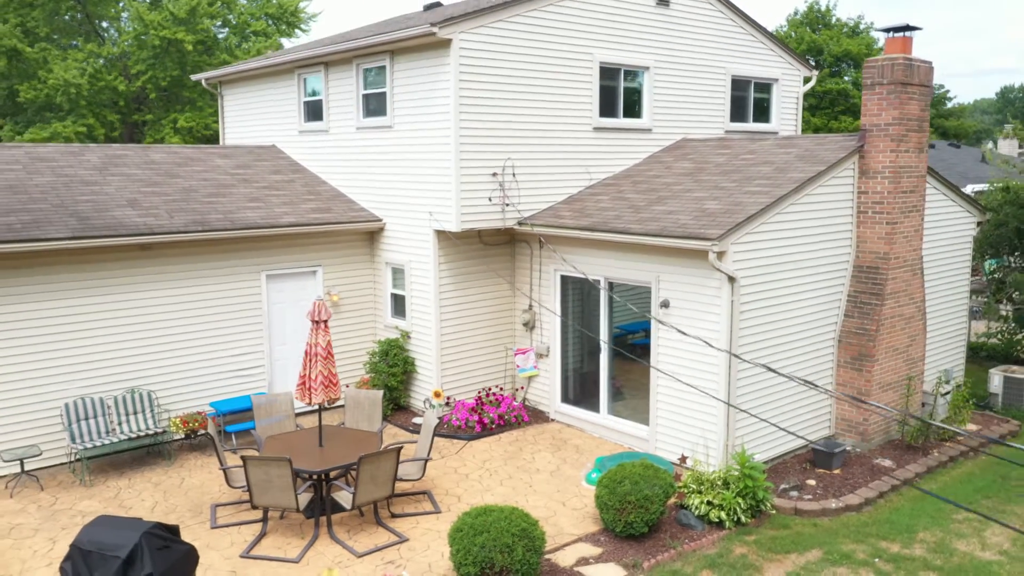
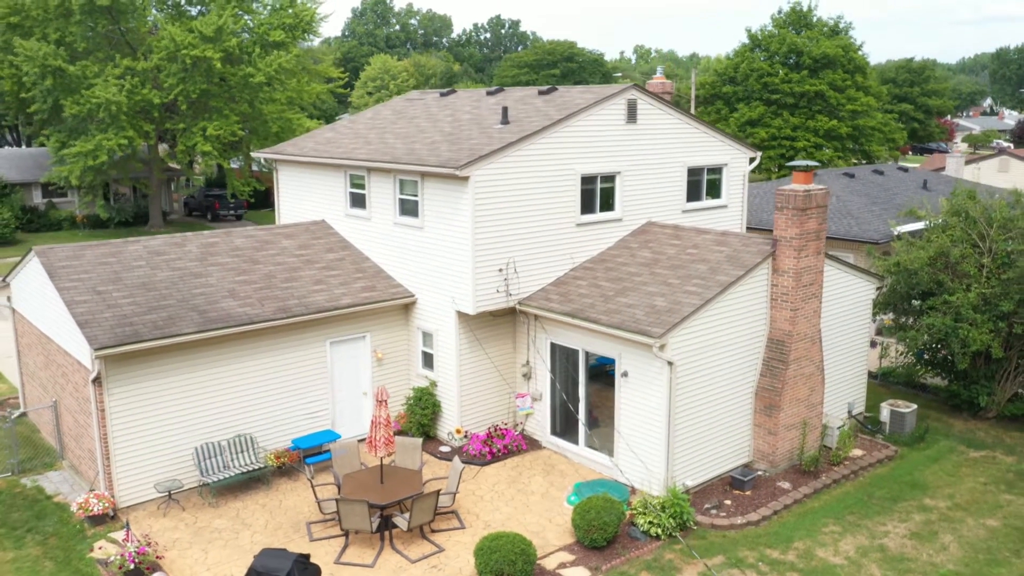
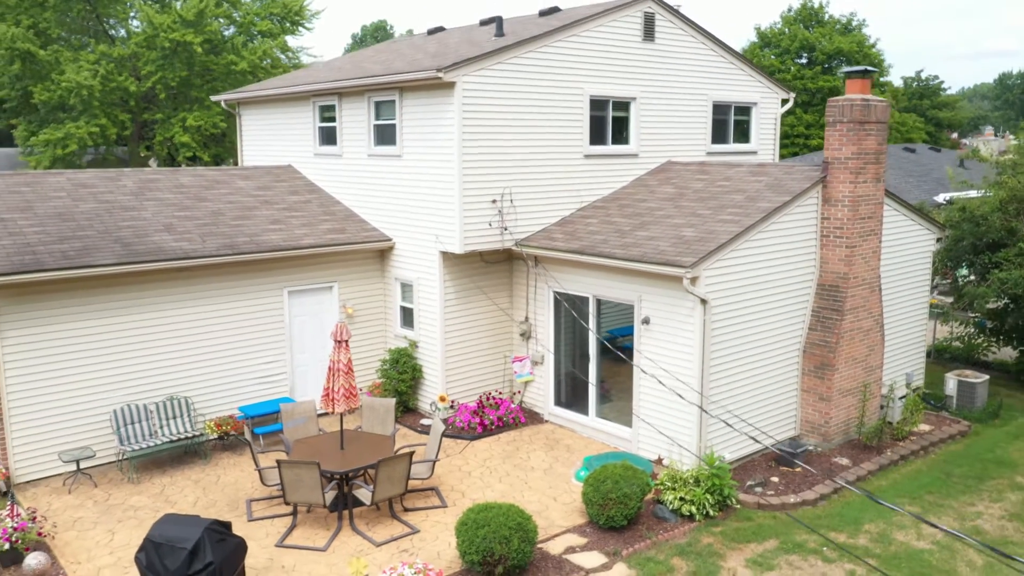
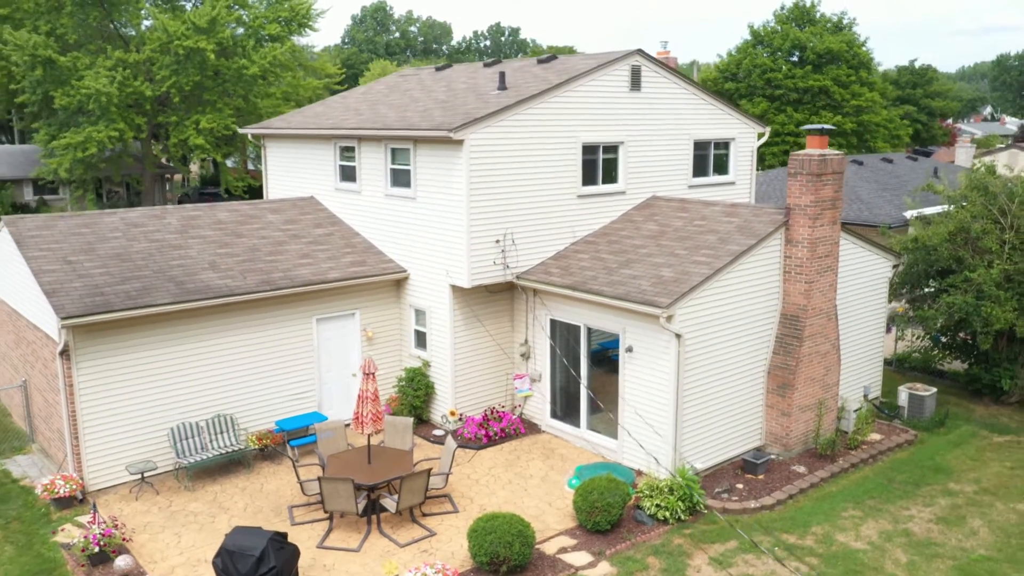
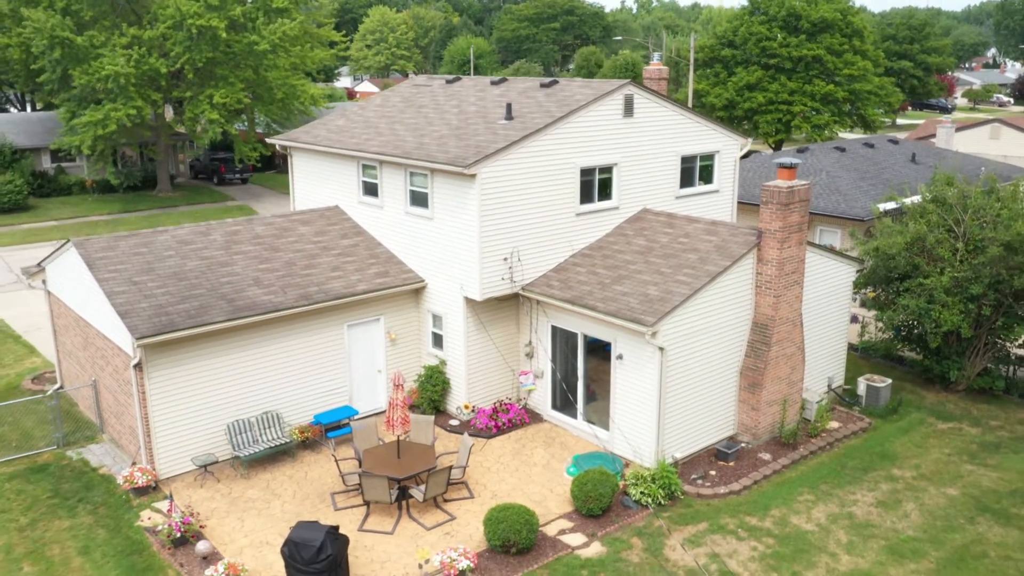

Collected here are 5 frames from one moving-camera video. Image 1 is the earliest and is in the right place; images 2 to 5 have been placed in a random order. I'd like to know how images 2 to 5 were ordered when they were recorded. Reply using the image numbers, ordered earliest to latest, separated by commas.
3, 4, 2, 5
